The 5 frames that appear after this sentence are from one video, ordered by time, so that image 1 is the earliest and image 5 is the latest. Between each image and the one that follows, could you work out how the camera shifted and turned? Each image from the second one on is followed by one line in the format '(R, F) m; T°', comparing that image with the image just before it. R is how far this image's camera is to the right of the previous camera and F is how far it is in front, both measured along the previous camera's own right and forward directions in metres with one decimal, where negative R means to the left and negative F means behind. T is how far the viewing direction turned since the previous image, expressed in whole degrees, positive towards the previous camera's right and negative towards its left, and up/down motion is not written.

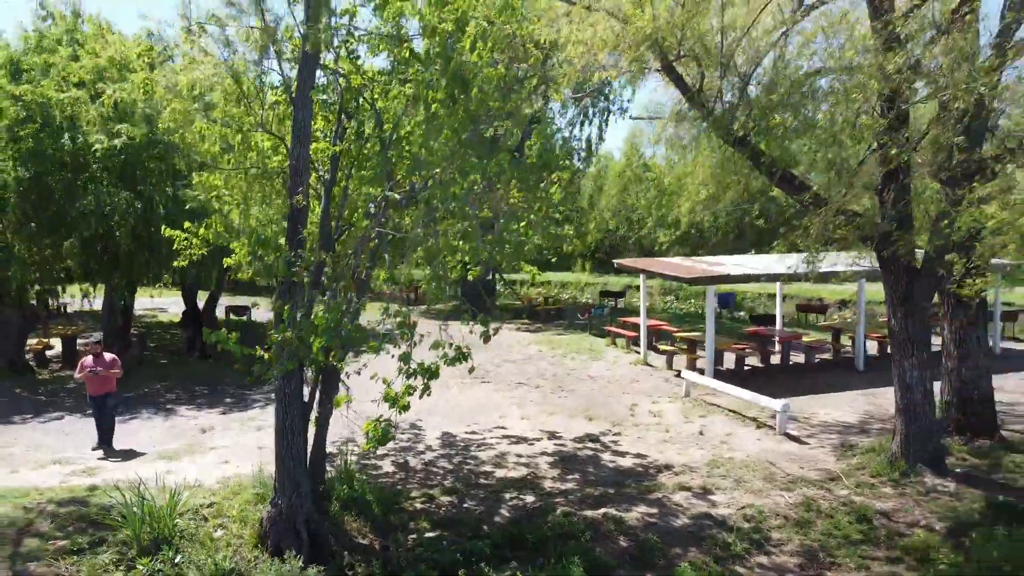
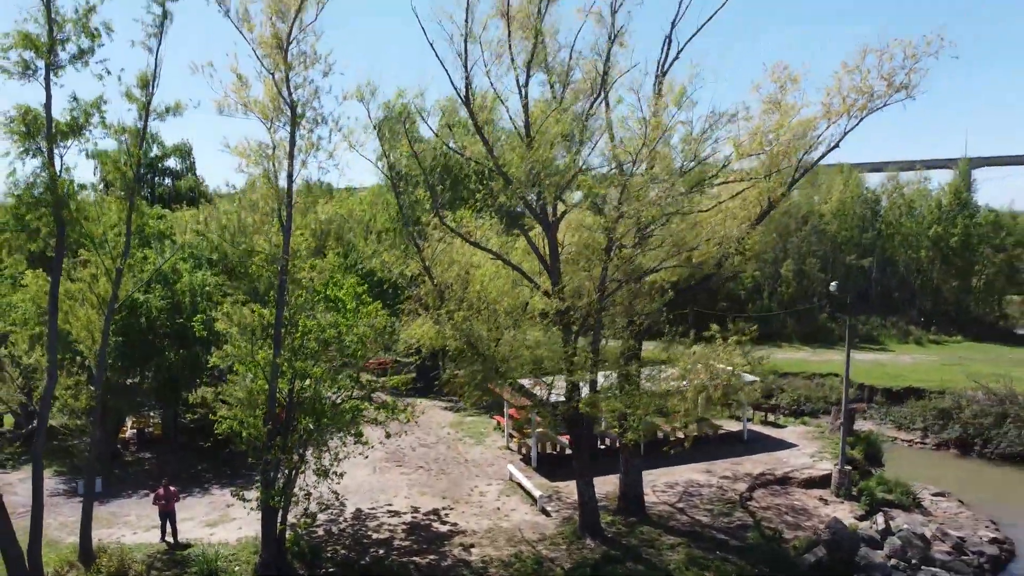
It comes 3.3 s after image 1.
(+2.3, -6.4) m; -1°
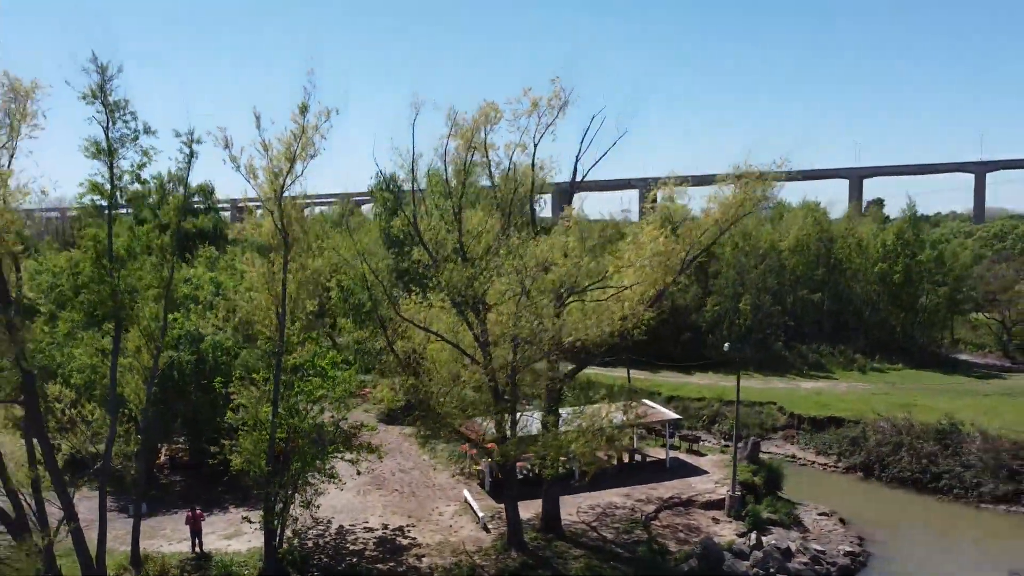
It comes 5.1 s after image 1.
(+1.6, -3.9) m; -1°
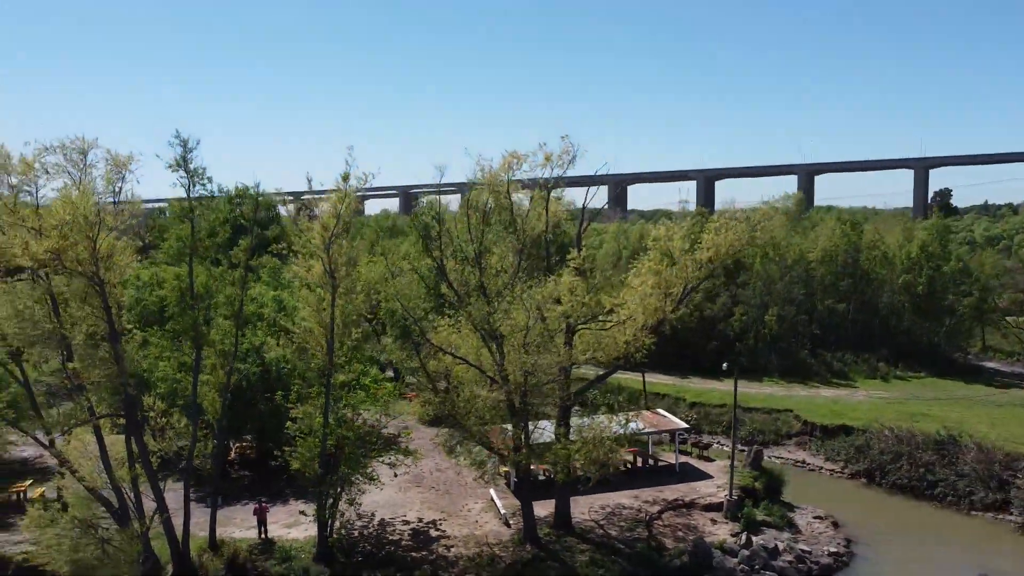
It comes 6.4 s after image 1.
(+1.0, -2.6) m; -4°
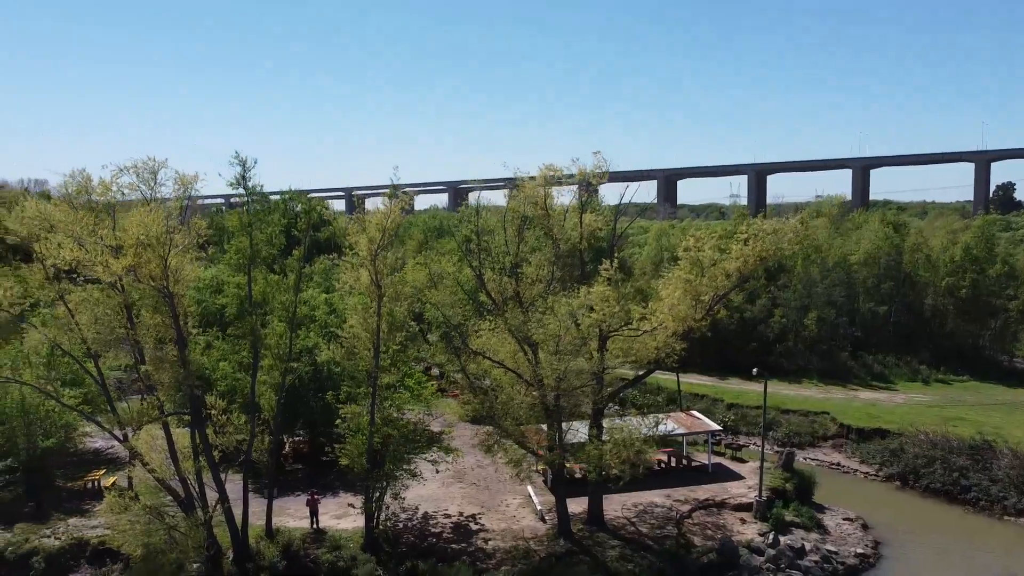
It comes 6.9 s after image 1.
(+0.3, -1.1) m; -3°
